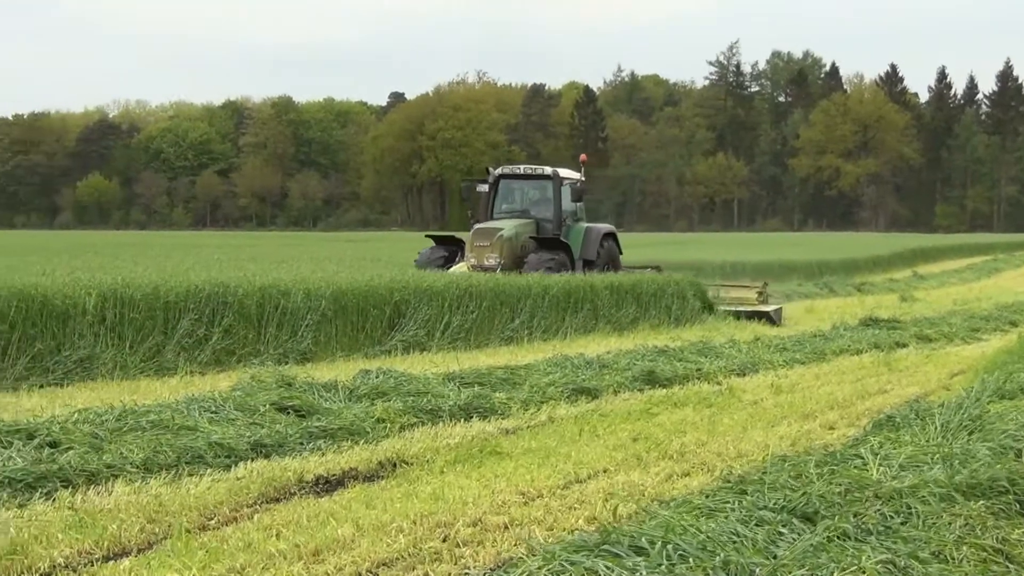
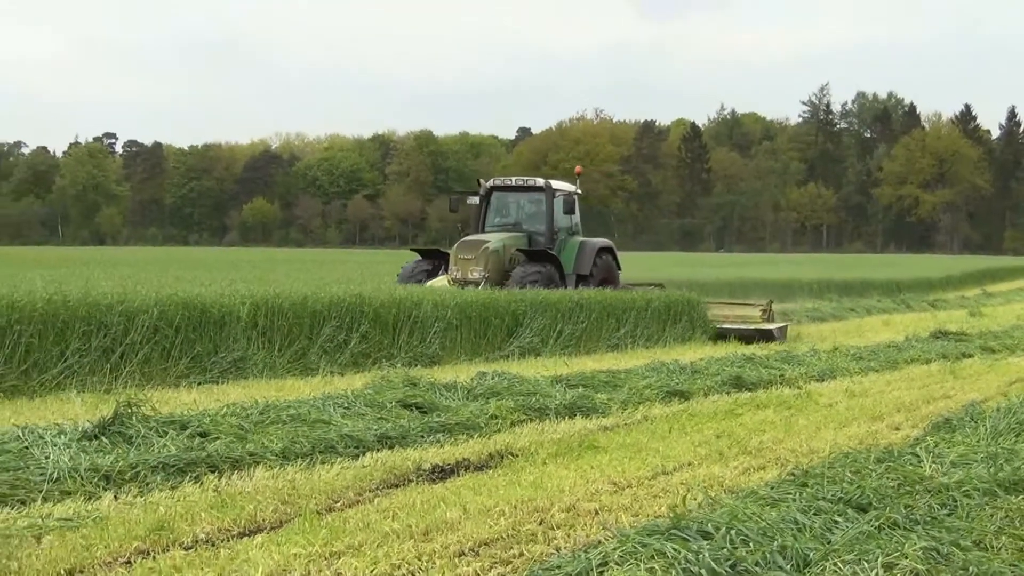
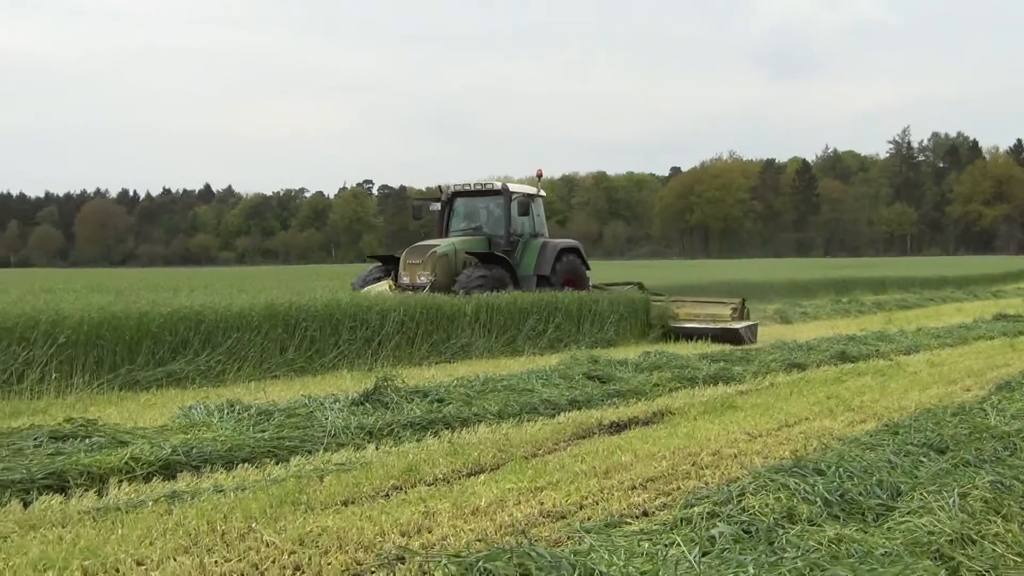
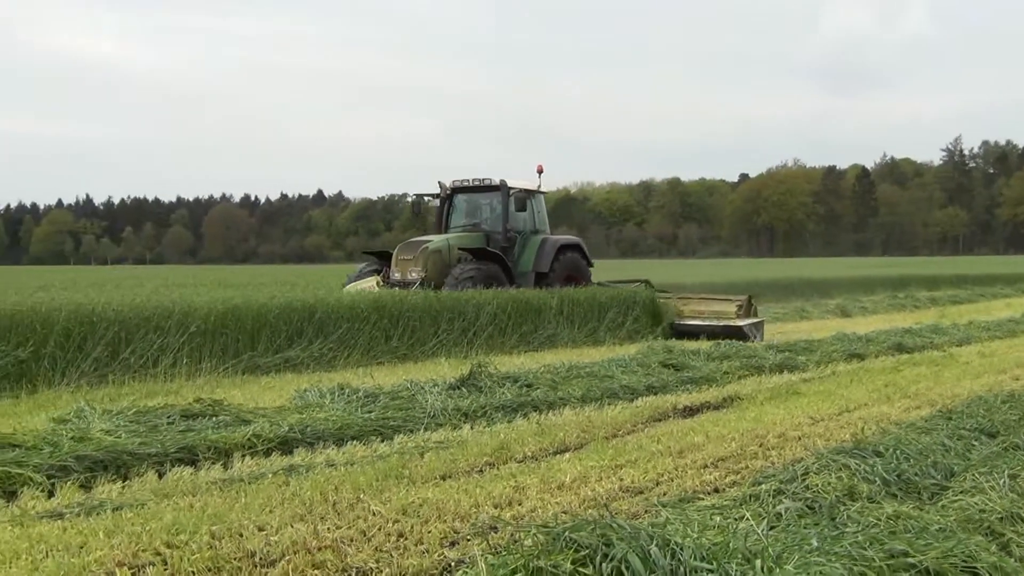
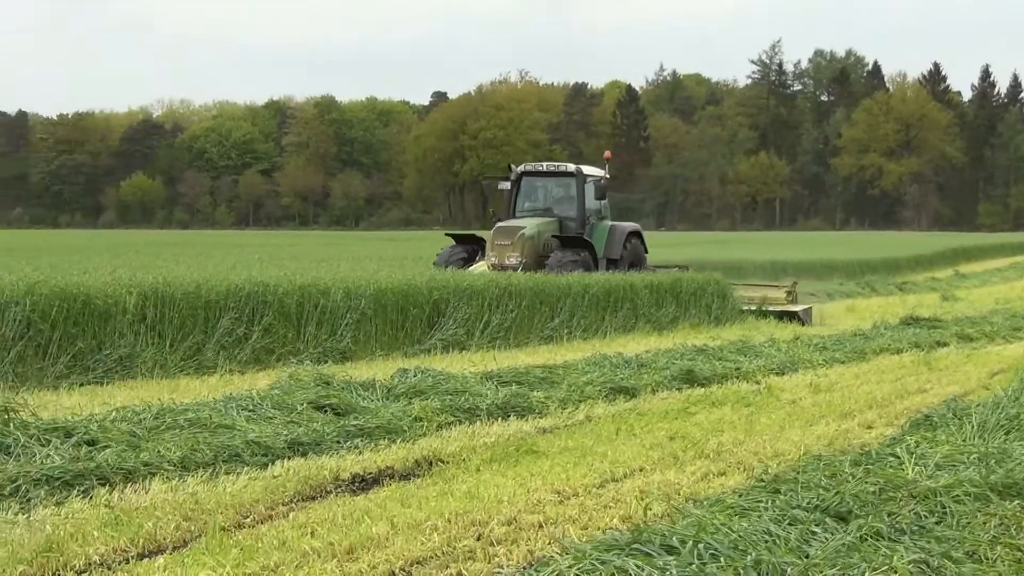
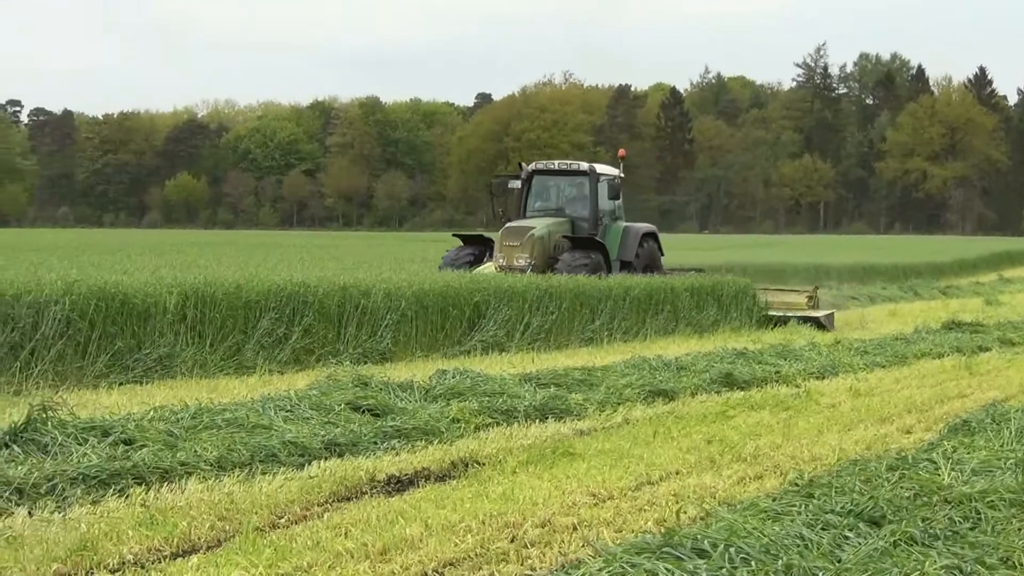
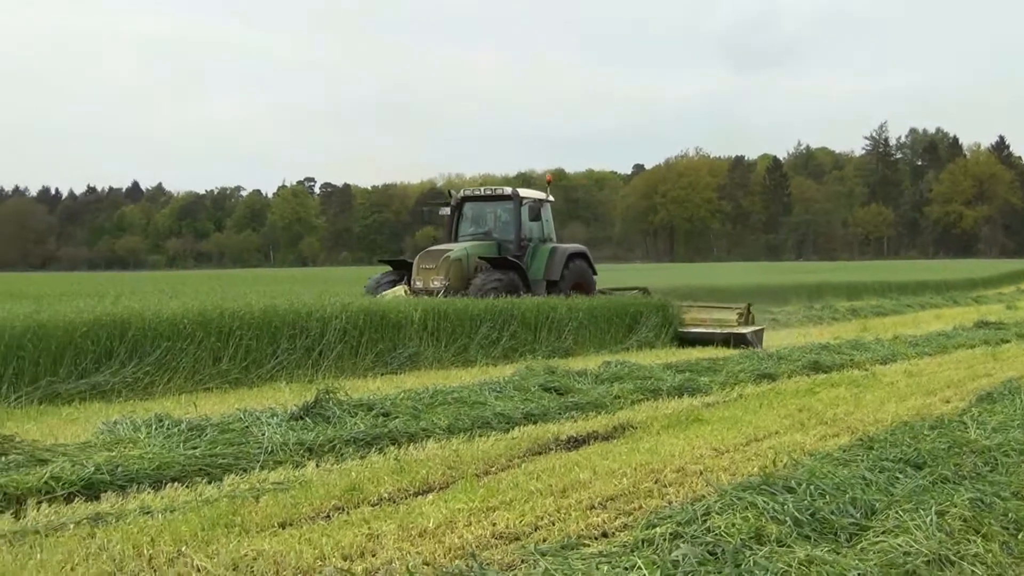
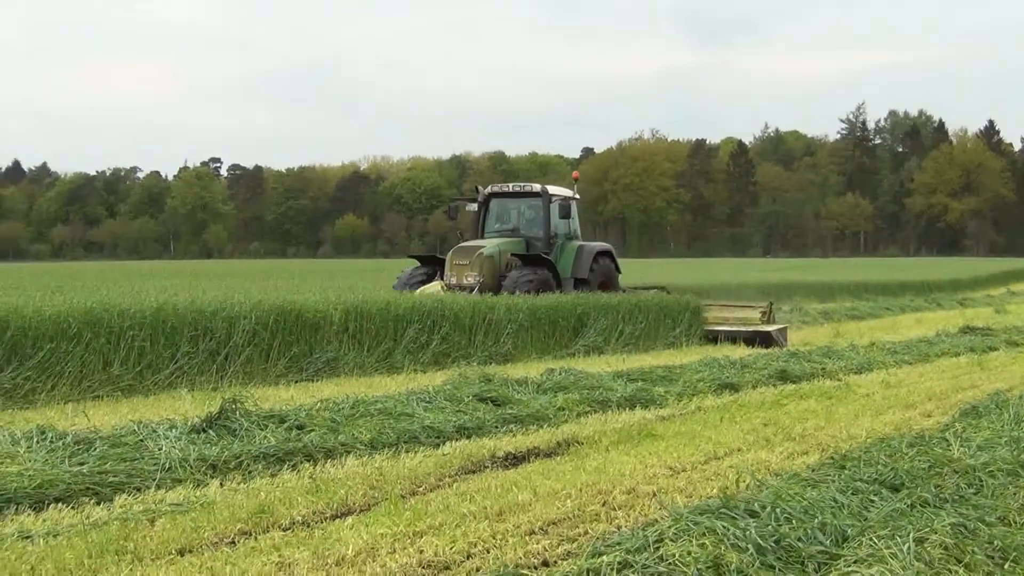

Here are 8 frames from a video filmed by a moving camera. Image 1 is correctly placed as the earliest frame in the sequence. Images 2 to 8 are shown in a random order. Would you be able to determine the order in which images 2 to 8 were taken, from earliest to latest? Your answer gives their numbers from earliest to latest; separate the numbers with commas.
5, 6, 2, 8, 7, 3, 4
